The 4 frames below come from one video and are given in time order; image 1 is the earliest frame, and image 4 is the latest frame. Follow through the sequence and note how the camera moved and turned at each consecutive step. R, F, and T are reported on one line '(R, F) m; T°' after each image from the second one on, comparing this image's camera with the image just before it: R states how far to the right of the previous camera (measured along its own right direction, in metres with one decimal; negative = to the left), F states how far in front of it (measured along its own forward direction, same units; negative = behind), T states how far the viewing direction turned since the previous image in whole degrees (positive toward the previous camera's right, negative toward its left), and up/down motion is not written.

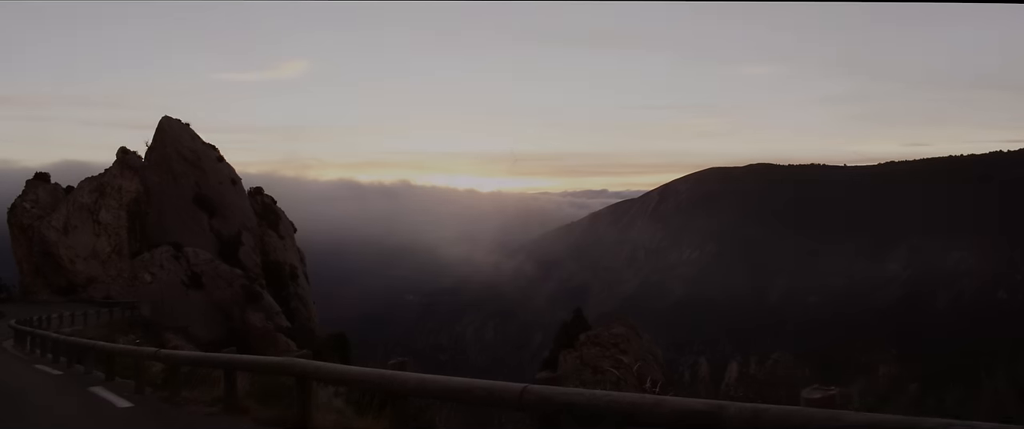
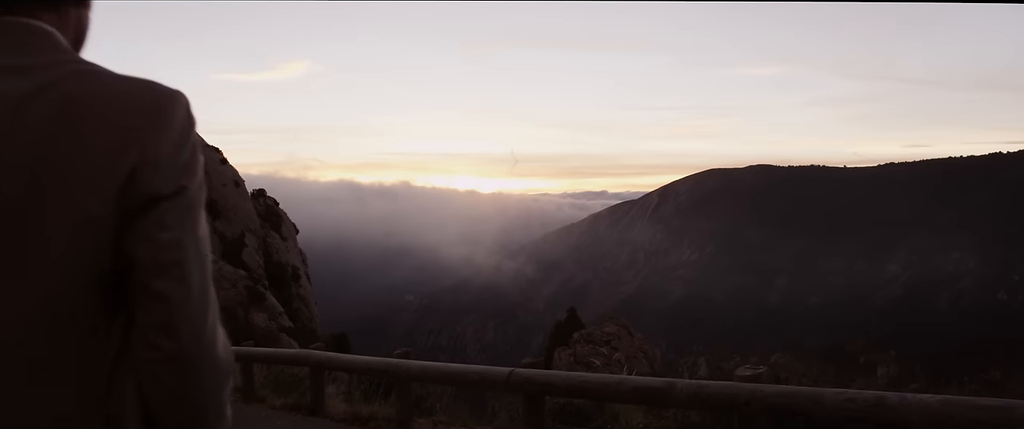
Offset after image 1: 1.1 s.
(+0.1, -0.8) m; 0°
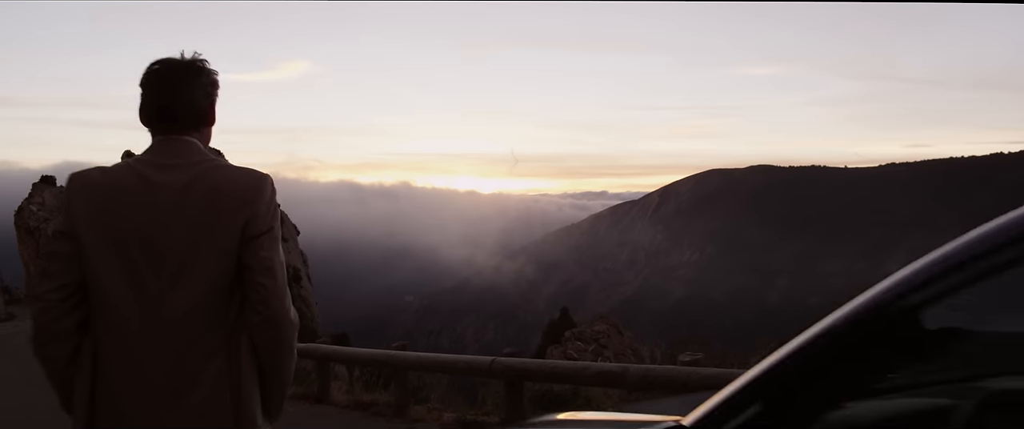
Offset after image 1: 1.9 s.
(+0.1, -0.8) m; 0°
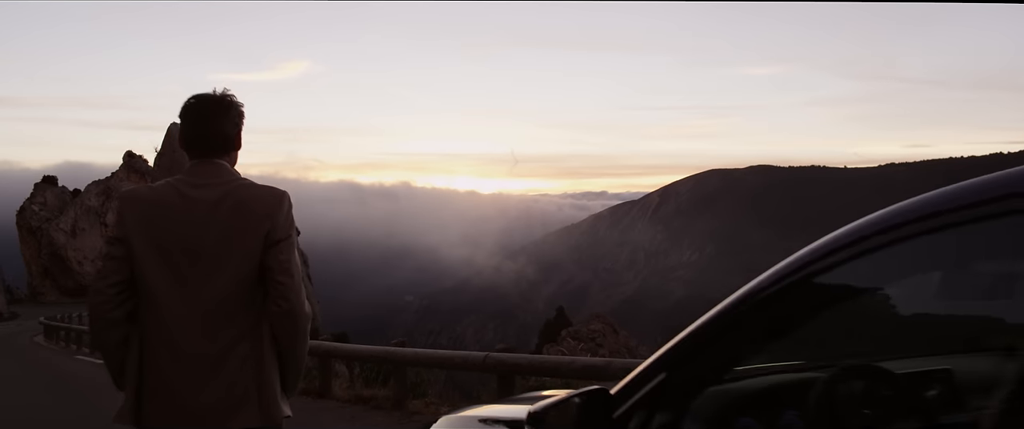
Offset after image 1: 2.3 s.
(+0.1, -0.4) m; 0°
